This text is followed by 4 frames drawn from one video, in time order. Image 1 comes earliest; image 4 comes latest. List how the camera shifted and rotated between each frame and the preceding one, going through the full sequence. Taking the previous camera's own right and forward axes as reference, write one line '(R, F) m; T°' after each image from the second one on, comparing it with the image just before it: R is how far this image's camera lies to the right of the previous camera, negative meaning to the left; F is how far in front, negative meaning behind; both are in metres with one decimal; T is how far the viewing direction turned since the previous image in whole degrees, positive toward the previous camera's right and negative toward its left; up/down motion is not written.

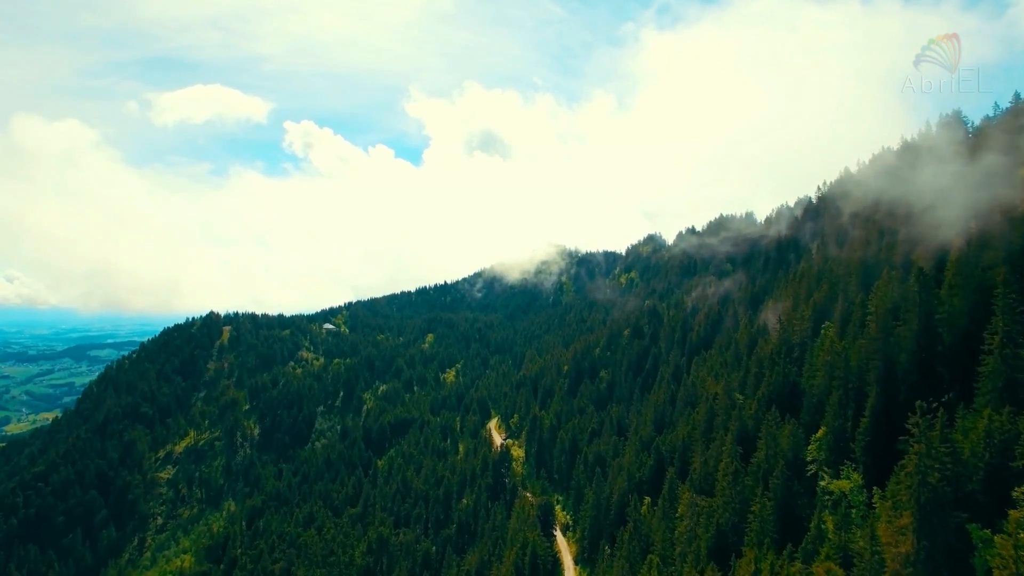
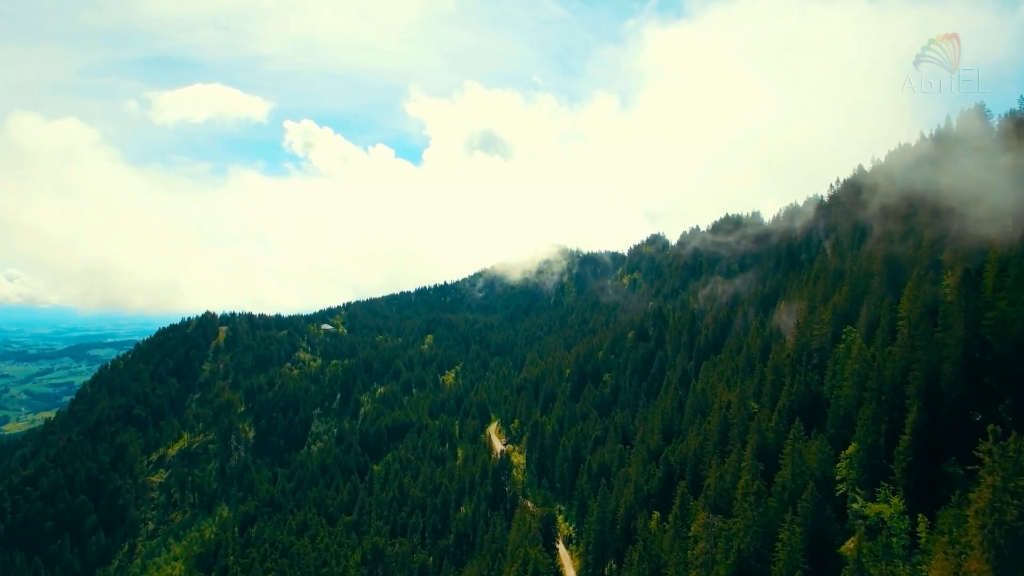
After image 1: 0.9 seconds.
(-0.1, +5.6) m; 0°
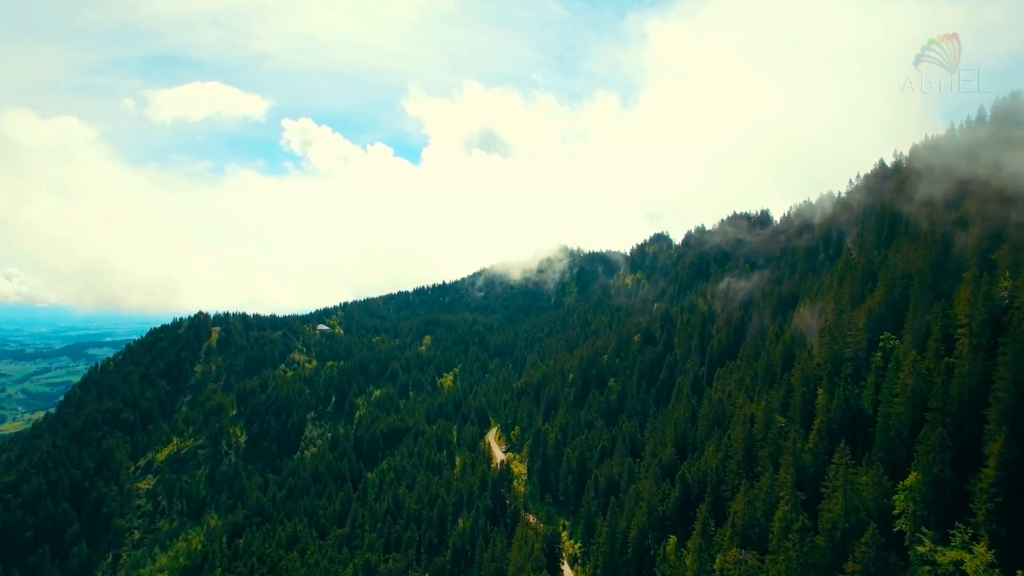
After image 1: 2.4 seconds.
(-0.4, +8.4) m; 0°
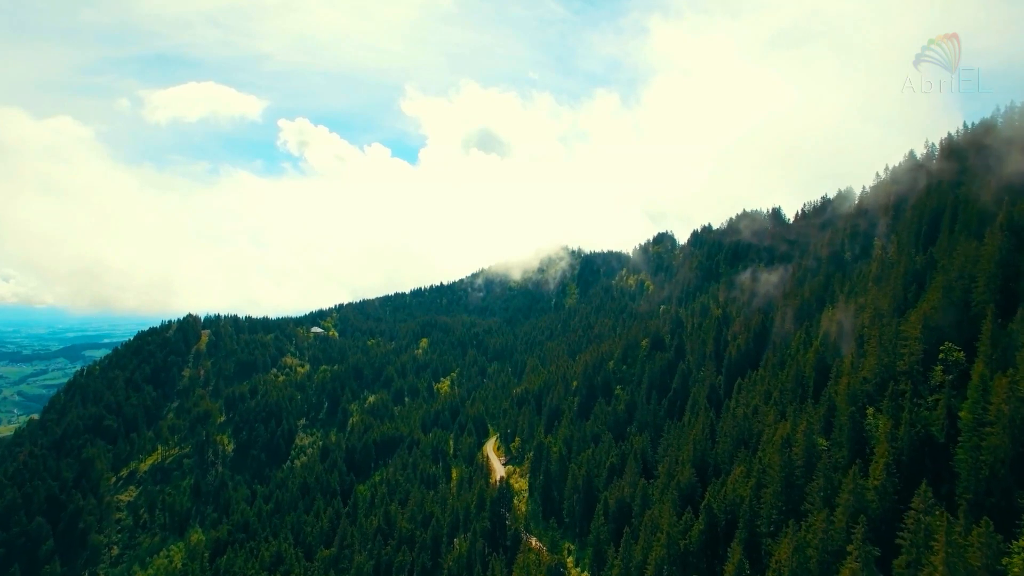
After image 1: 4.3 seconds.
(-0.3, +10.9) m; 0°
